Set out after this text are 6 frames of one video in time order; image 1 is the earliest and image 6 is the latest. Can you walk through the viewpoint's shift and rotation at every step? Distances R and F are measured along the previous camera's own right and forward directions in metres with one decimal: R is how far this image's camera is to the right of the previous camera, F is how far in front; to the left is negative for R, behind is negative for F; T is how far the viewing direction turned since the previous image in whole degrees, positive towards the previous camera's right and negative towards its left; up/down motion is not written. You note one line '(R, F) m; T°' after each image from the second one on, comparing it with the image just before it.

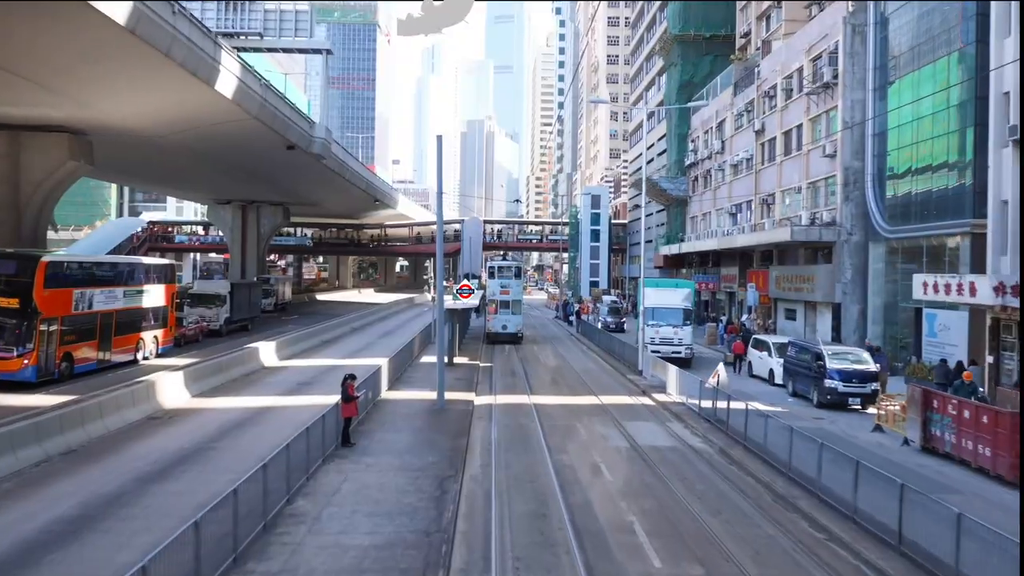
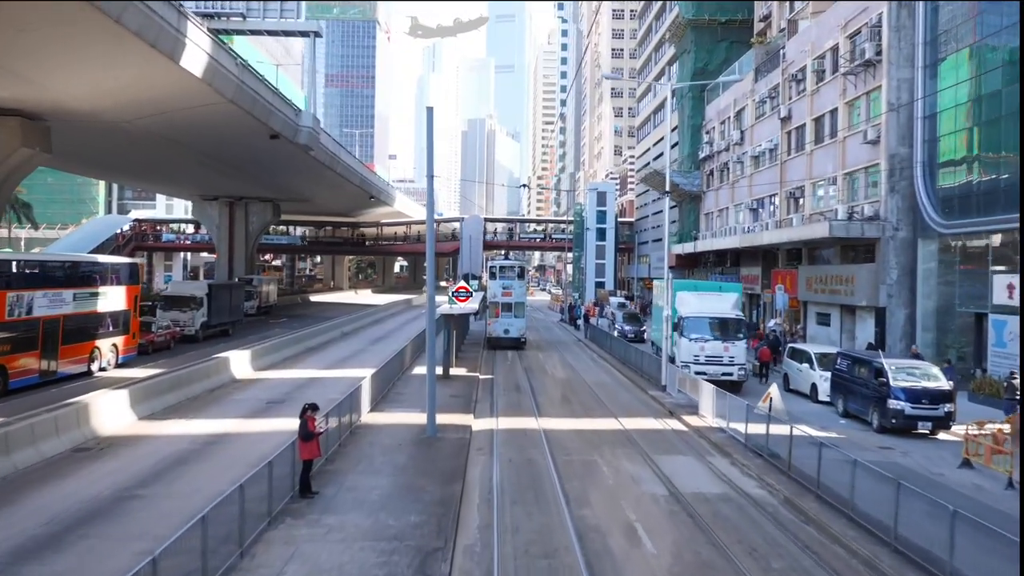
(-0.1, +3.3) m; 0°
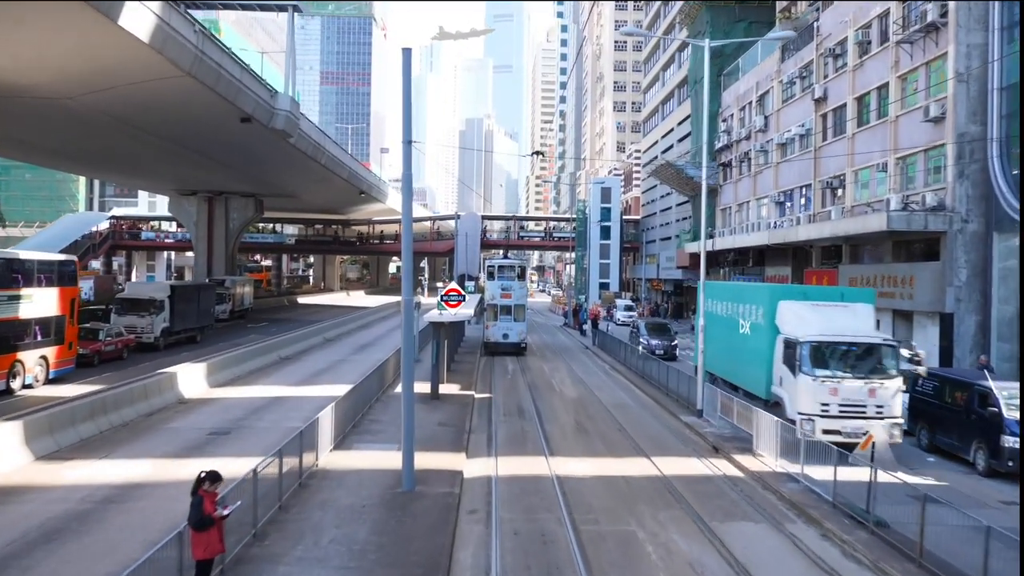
(-0.1, +4.0) m; 0°
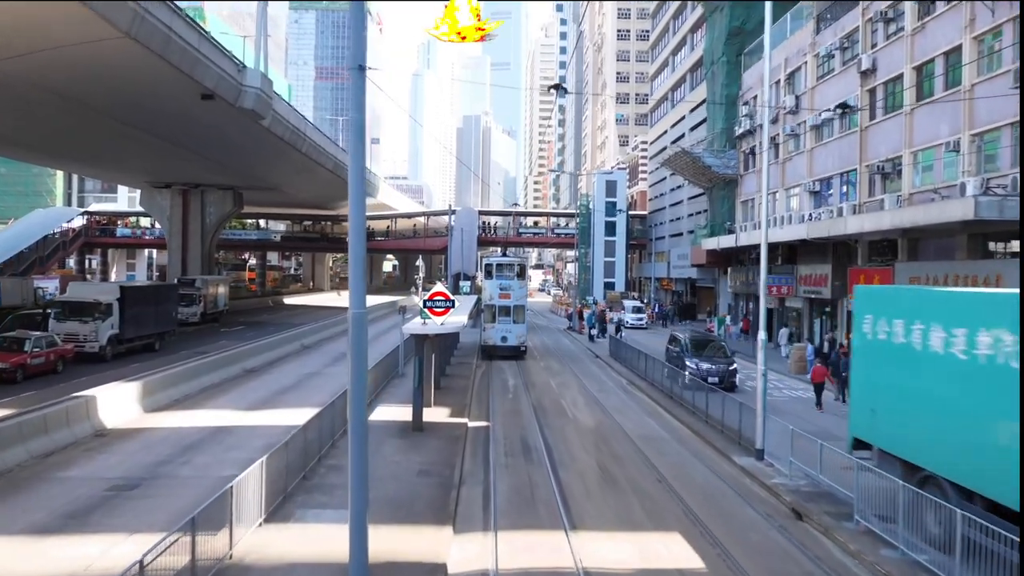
(-0.1, +4.1) m; 0°
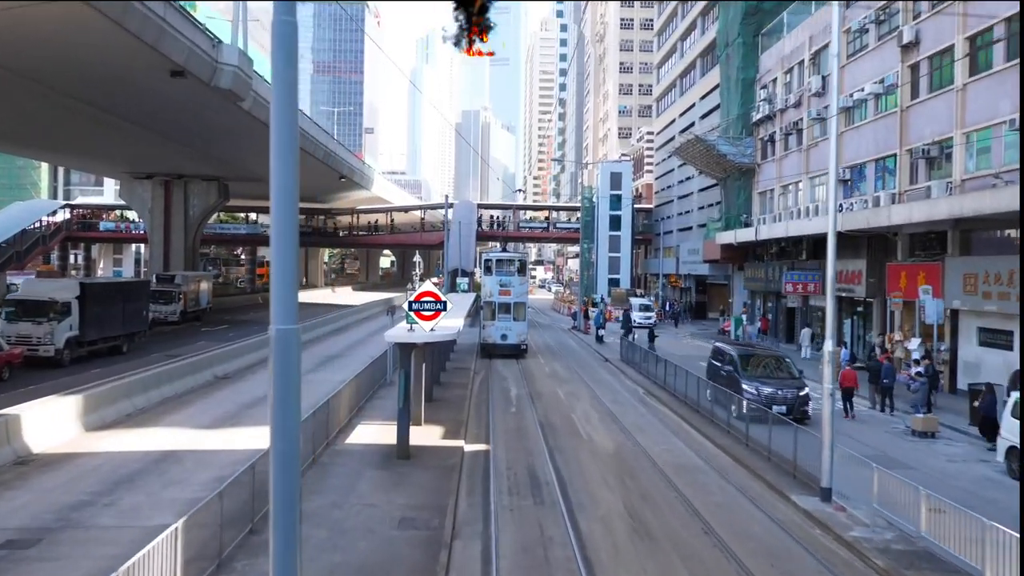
(-0.1, +2.7) m; 0°
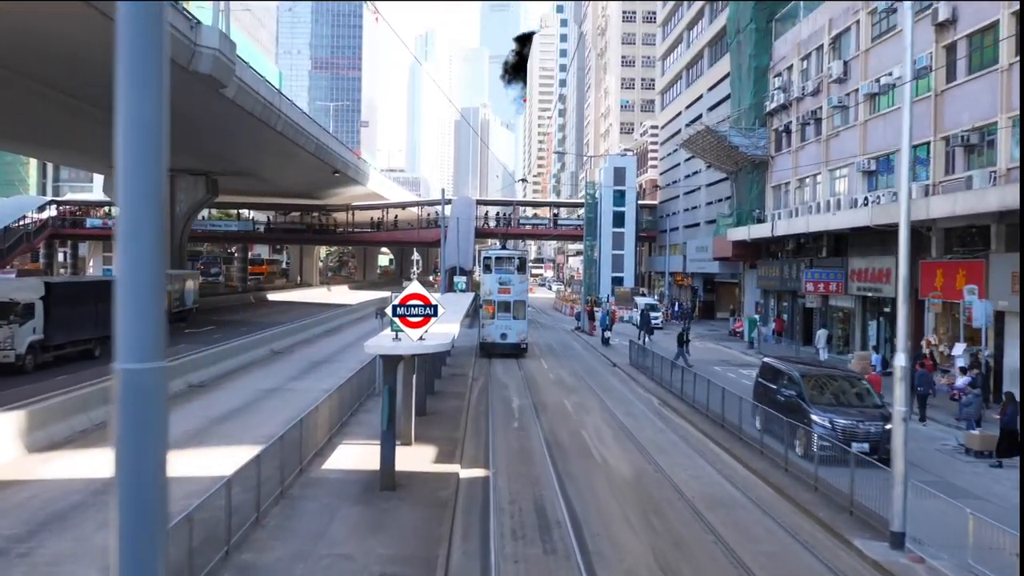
(0.0, +2.0) m; 0°
